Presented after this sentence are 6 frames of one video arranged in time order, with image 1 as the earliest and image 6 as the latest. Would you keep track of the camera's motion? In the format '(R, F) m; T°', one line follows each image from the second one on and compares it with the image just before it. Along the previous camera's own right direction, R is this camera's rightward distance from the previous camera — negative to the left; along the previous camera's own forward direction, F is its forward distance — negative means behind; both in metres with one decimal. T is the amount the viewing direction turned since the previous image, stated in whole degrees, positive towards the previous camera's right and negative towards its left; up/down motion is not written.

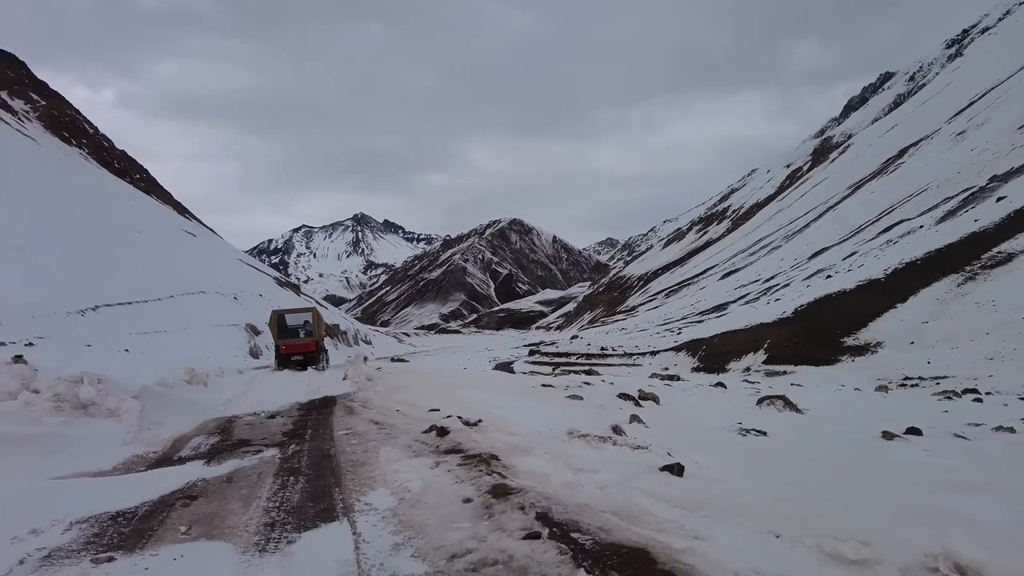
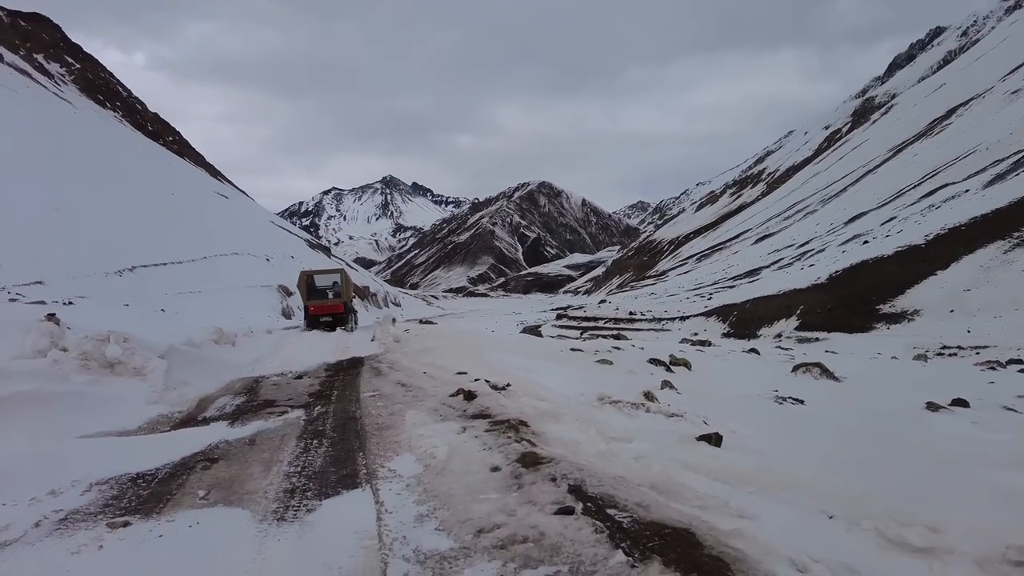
(0.0, +0.3) m; -2°
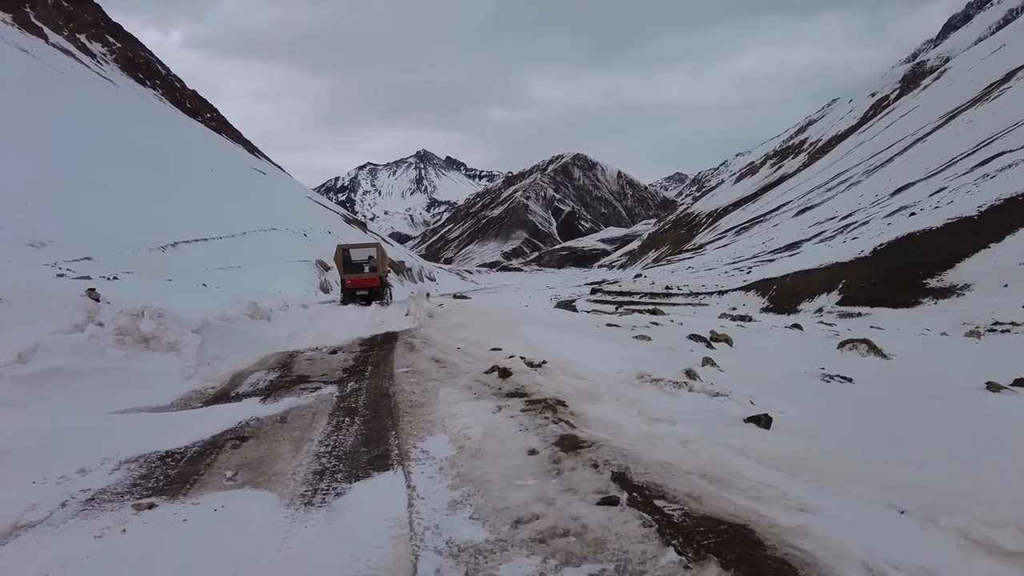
(0.0, +0.3) m; -3°
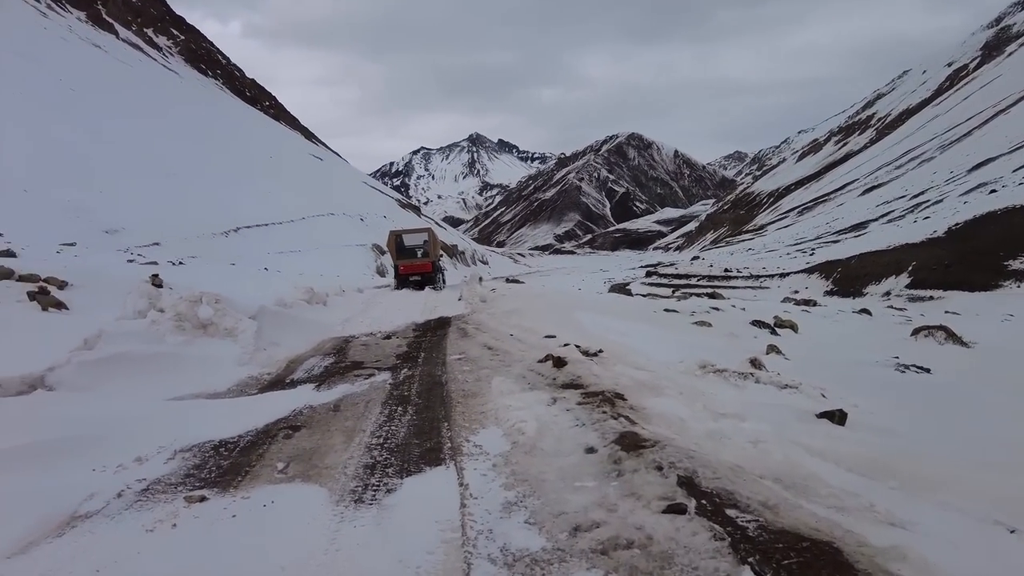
(0.0, +0.2) m; -5°
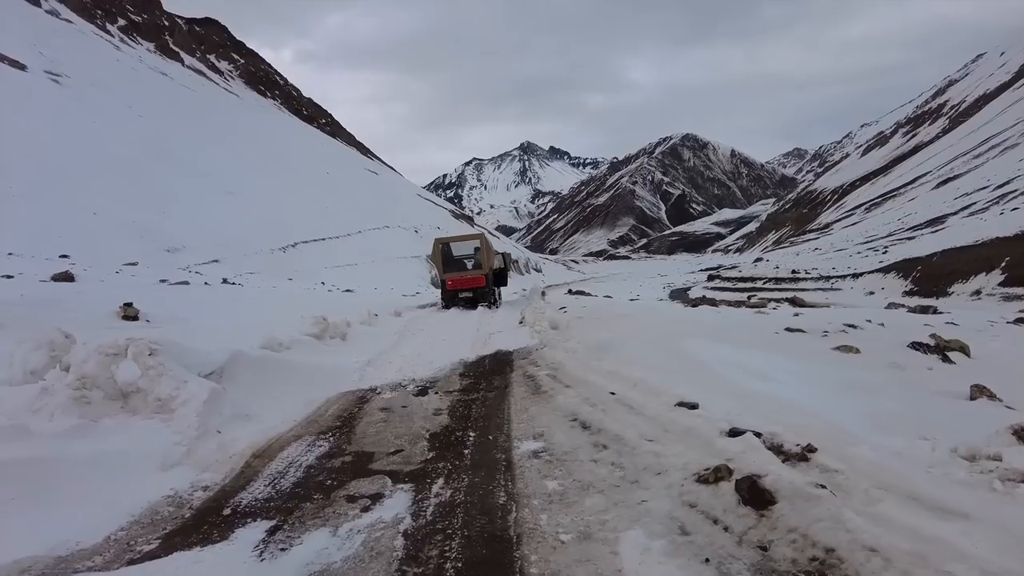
(-0.4, +3.3) m; -5°
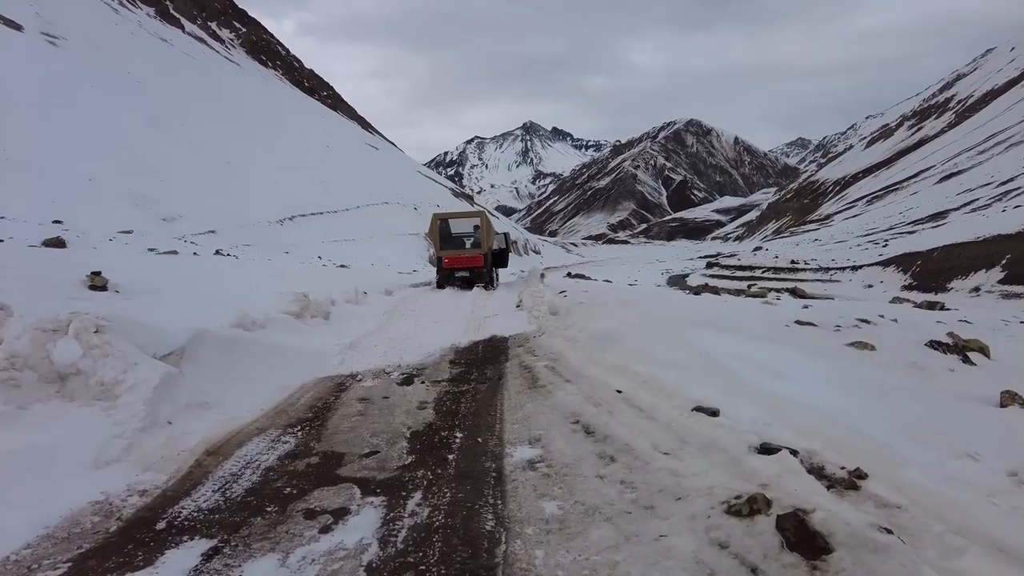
(0.0, +0.6) m; 0°
